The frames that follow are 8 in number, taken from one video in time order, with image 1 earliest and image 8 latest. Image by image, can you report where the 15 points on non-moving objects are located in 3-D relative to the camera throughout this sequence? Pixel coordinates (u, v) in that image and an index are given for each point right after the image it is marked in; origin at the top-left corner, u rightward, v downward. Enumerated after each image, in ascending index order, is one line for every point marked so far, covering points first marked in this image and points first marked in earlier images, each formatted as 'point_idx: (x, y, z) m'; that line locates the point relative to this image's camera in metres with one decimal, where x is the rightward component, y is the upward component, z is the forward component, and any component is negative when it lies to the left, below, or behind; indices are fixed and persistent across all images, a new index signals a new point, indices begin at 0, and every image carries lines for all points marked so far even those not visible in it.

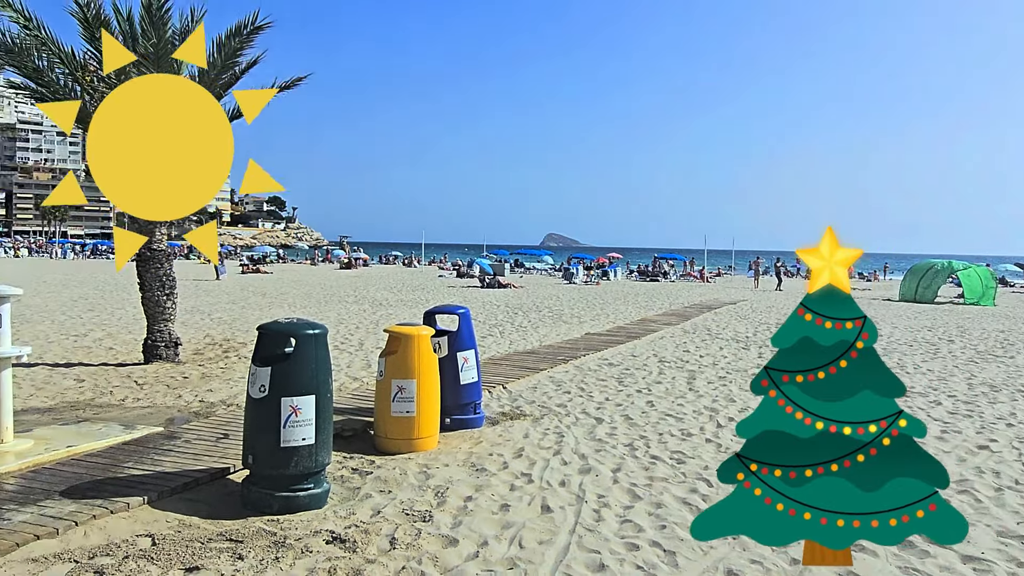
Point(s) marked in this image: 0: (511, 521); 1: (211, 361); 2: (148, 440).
0: (0.0, -1.5, +4.8) m
1: (-4.6, -1.1, +11.3) m
2: (-3.2, -1.3, +6.4) m
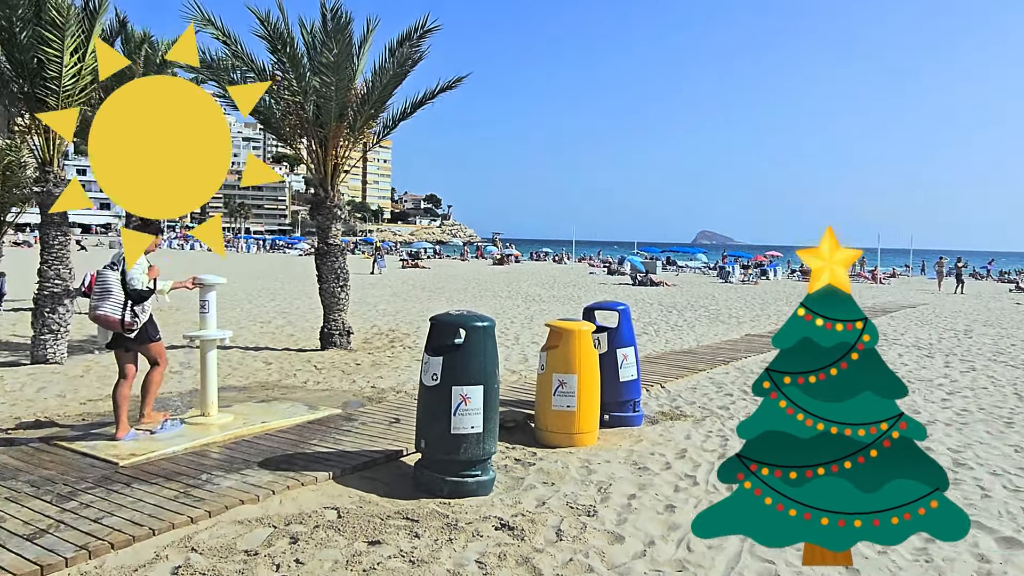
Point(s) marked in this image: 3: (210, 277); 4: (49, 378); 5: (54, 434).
0: (+1.1, -1.5, +4.7) m
1: (-2.1, -1.0, +12.0) m
2: (-1.7, -1.2, +6.9) m
3: (-2.7, +0.1, +6.6) m
4: (-5.5, -1.1, +8.8) m
5: (-4.0, -1.3, +6.4) m
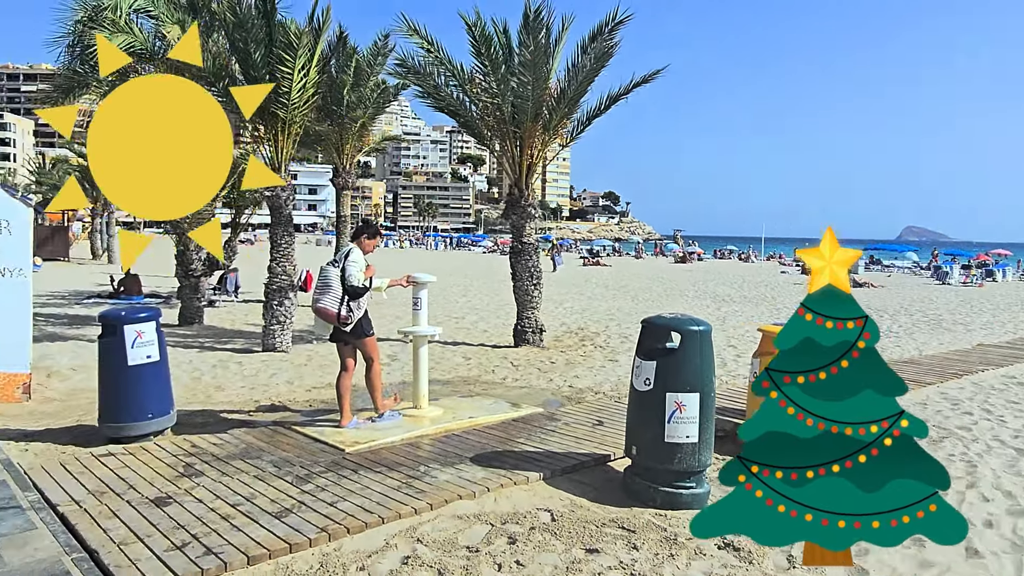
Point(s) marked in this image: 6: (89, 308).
0: (+2.4, -1.5, +4.2) m
1: (+1.0, -1.0, +12.0) m
2: (+0.2, -1.2, +7.0) m
3: (-0.8, +0.1, +6.9) m
4: (-3.0, -1.0, +9.6) m
5: (-2.1, -1.2, +7.0) m
6: (-9.2, -0.5, +16.1) m
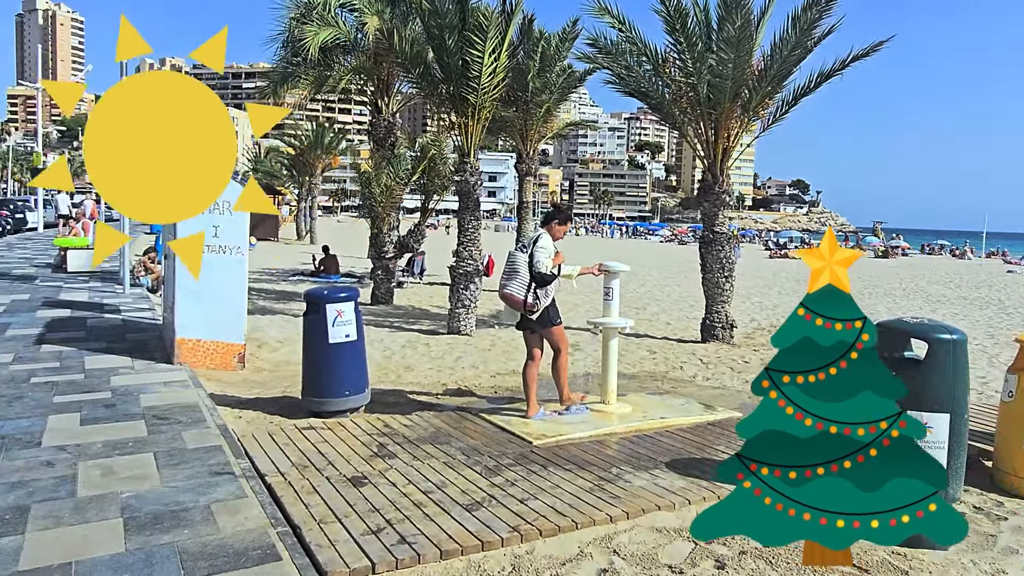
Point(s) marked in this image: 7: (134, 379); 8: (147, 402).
0: (+3.4, -1.6, +3.2) m
1: (+3.8, -0.9, +11.1) m
2: (+1.9, -1.2, +6.4) m
3: (+0.9, +0.2, +6.5) m
4: (-0.6, -0.8, +9.7) m
5: (-0.4, -1.1, +7.0) m
6: (-5.1, +0.1, +17.4) m
7: (-3.7, -0.9, +7.3) m
8: (-3.2, -1.0, +6.4) m
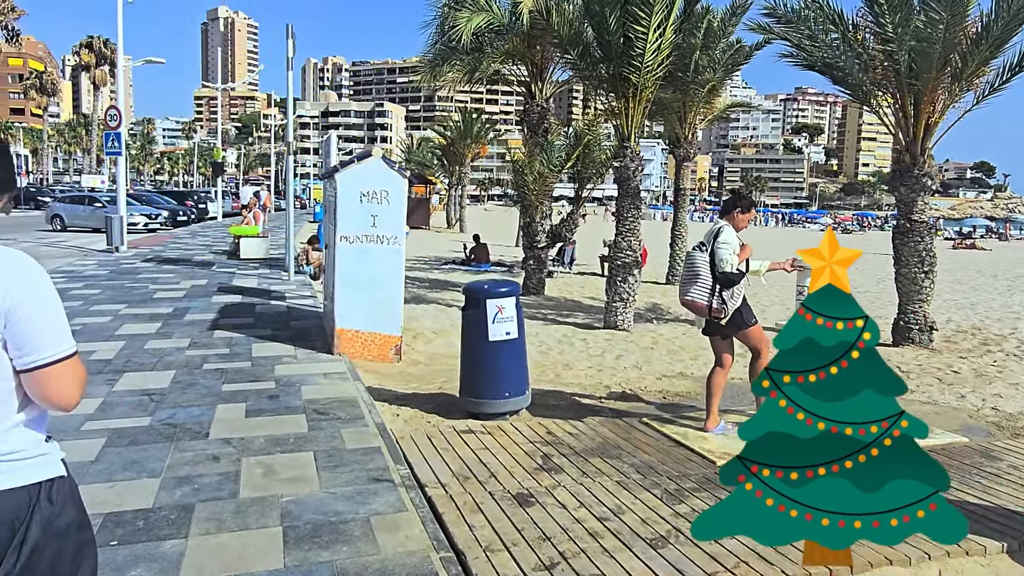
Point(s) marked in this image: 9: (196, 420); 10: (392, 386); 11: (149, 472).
0: (+4.0, -1.7, +1.9) m
1: (+6.0, -0.9, +9.6) m
2: (+3.2, -1.2, +5.3) m
3: (+2.3, +0.2, +5.7) m
4: (+1.4, -0.7, +9.1) m
5: (+1.1, -1.1, +6.3) m
6: (-1.5, +0.3, +17.4) m
7: (-2.1, -0.8, +7.3) m
8: (-1.8, -0.9, +6.4) m
9: (-2.4, -1.0, +5.6) m
10: (-1.2, -1.0, +7.2) m
11: (-2.2, -1.1, +4.6) m
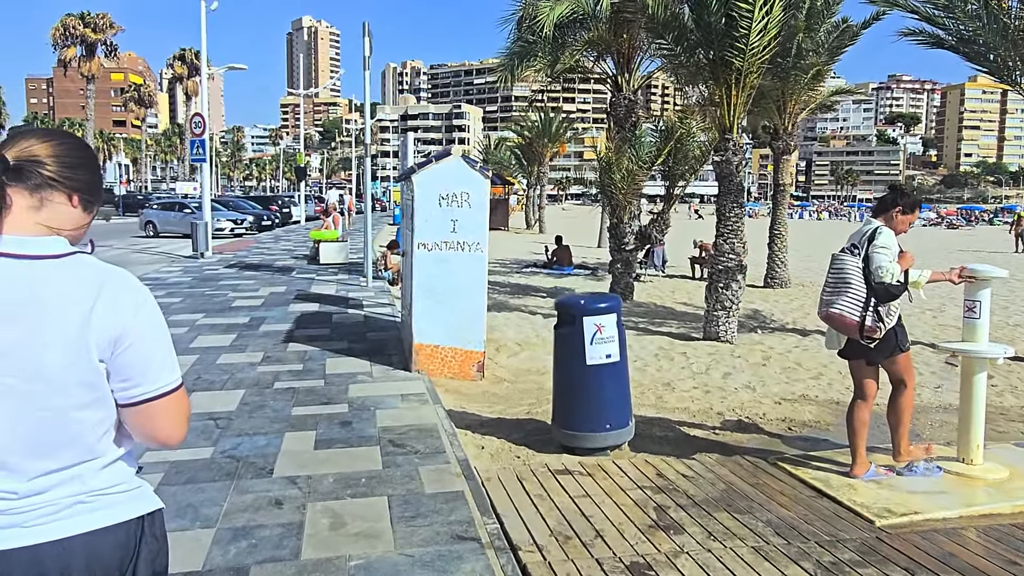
0: (+4.3, -1.8, +0.7) m
1: (+7.1, -0.9, +8.1) m
2: (+3.8, -1.3, +4.2) m
3: (+3.0, +0.1, +4.6) m
4: (+2.4, -0.8, +8.1) m
5: (+1.9, -1.2, +5.4) m
6: (+0.4, +0.2, +16.7) m
7: (-1.3, -0.9, +6.7) m
8: (-1.0, -1.0, +5.7) m
9: (-1.7, -1.1, +5.0) m
10: (-0.3, -1.1, +6.5) m
11: (-1.7, -1.3, +4.0) m
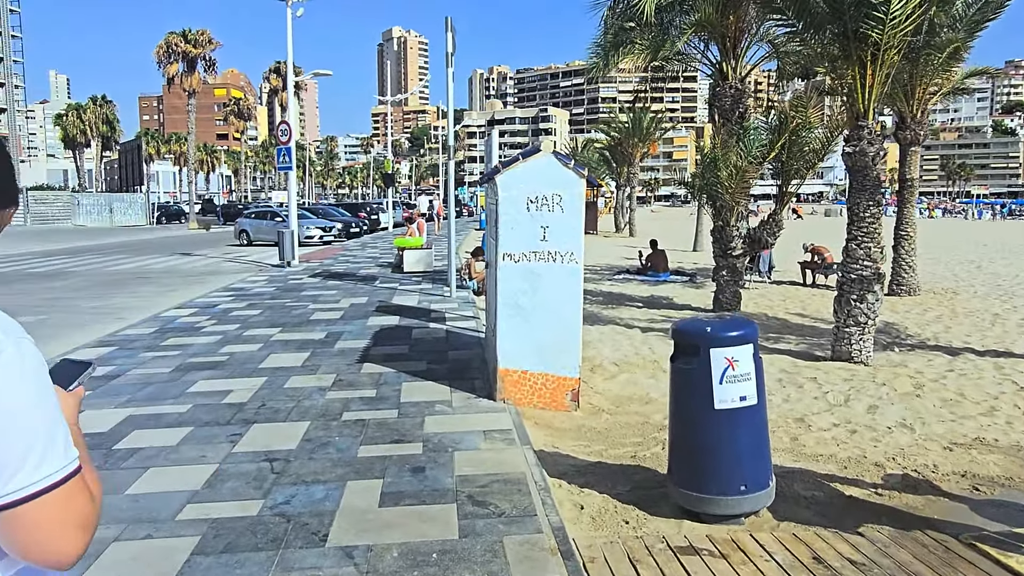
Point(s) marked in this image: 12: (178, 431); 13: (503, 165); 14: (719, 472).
0: (+4.3, -1.9, -0.8) m
1: (+7.9, -1.0, +6.2) m
2: (+4.3, -1.4, +2.7) m
3: (+3.5, 0.0, +3.2) m
4: (+3.3, -0.9, +6.8) m
5: (+2.5, -1.3, +4.2) m
6: (+2.3, 0.0, +15.6) m
7: (-0.5, -1.1, +5.8) m
8: (-0.3, -1.2, +4.8) m
9: (-1.1, -1.3, +4.2) m
10: (+0.4, -1.2, +5.5) m
11: (-1.2, -1.4, +3.2) m
12: (-2.6, -1.1, +5.7) m
13: (-0.1, +1.0, +6.2) m
14: (+1.1, -1.0, +4.0) m
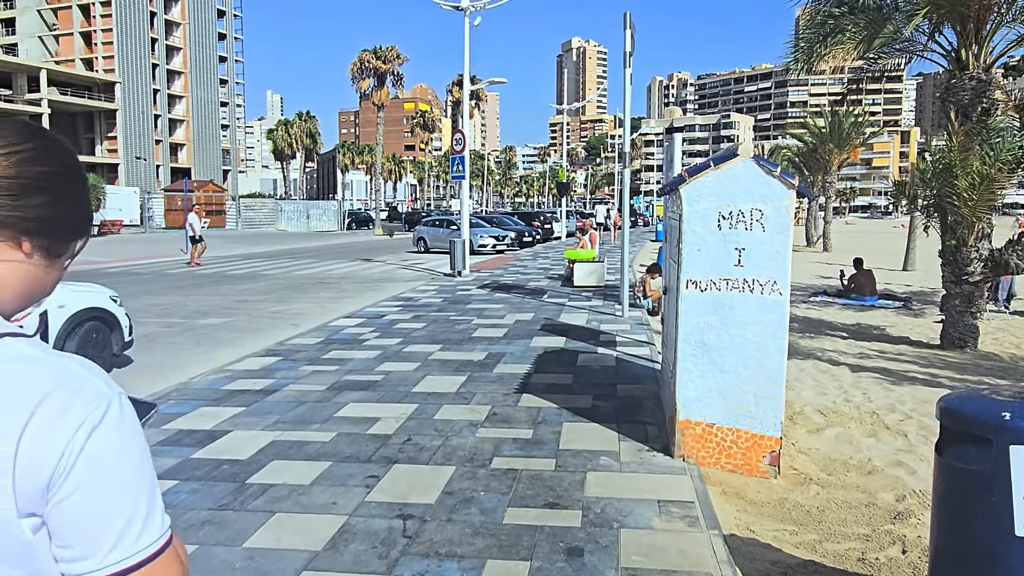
0: (+3.8, -2.1, -2.8) m
1: (+9.0, -1.5, +3.3) m
2: (+4.6, -1.7, +0.7) m
3: (+4.0, -0.3, +1.4) m
4: (+4.6, -1.3, +4.9) m
5: (+3.2, -1.6, +2.5) m
6: (+5.7, -0.4, +13.7) m
7: (+0.7, -1.3, +4.8) m
8: (+0.6, -1.4, +3.8) m
9: (-0.3, -1.4, +3.4) m
10: (+1.5, -1.4, +4.3) m
11: (-0.6, -1.5, +2.4) m
12: (-1.4, -1.3, +5.2) m
13: (+1.2, +0.8, +5.1) m
14: (+1.8, -1.2, +2.7) m
